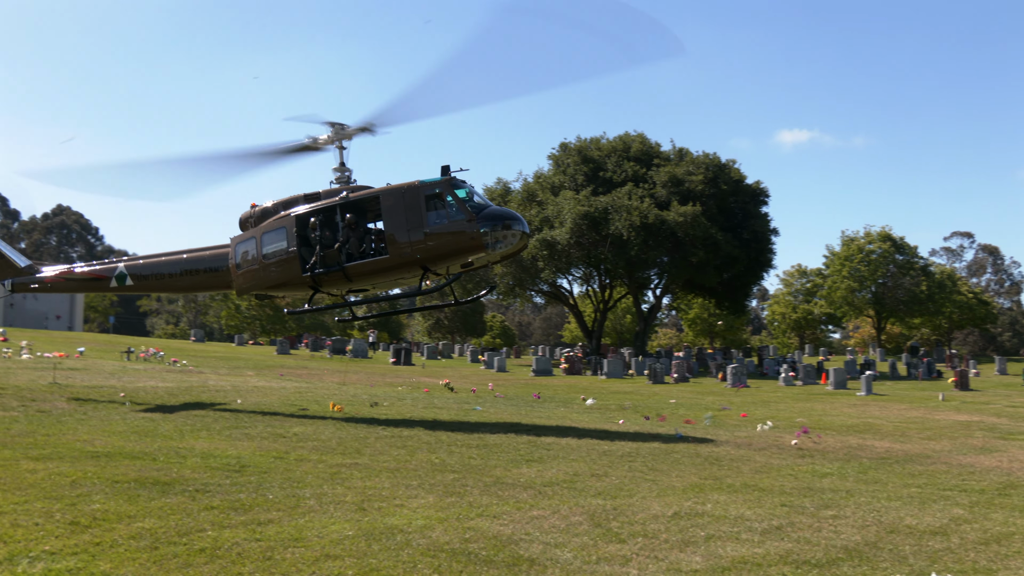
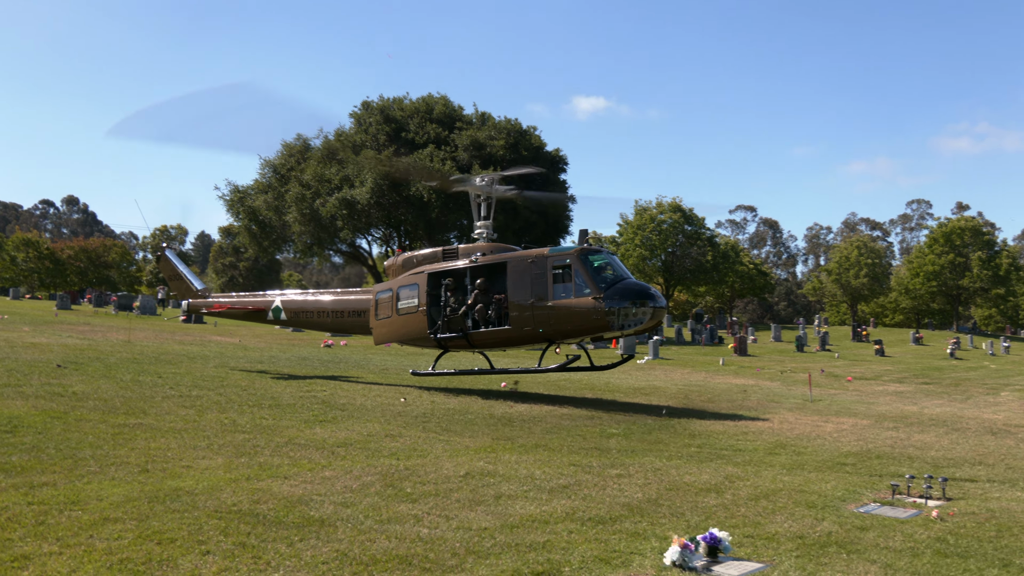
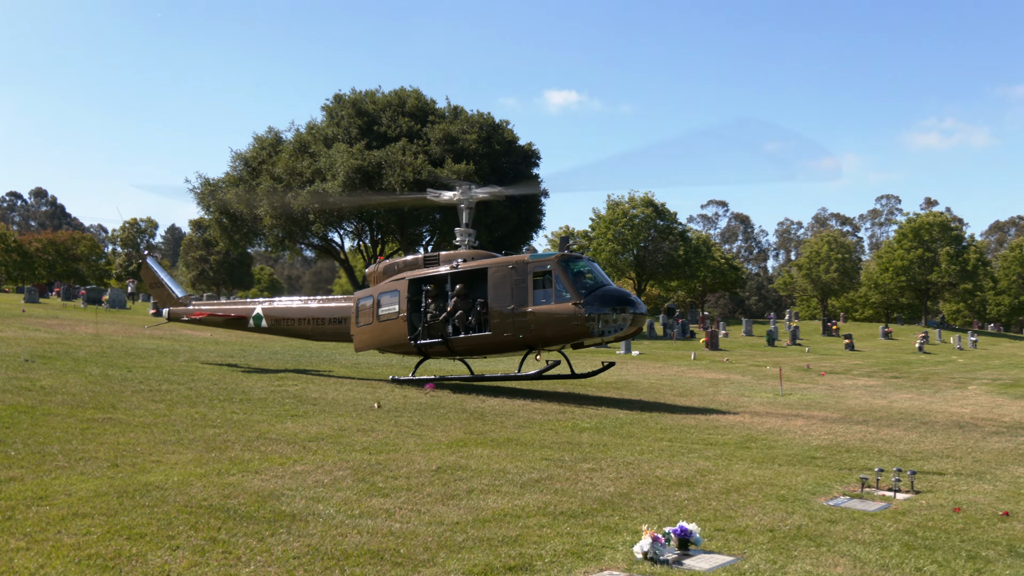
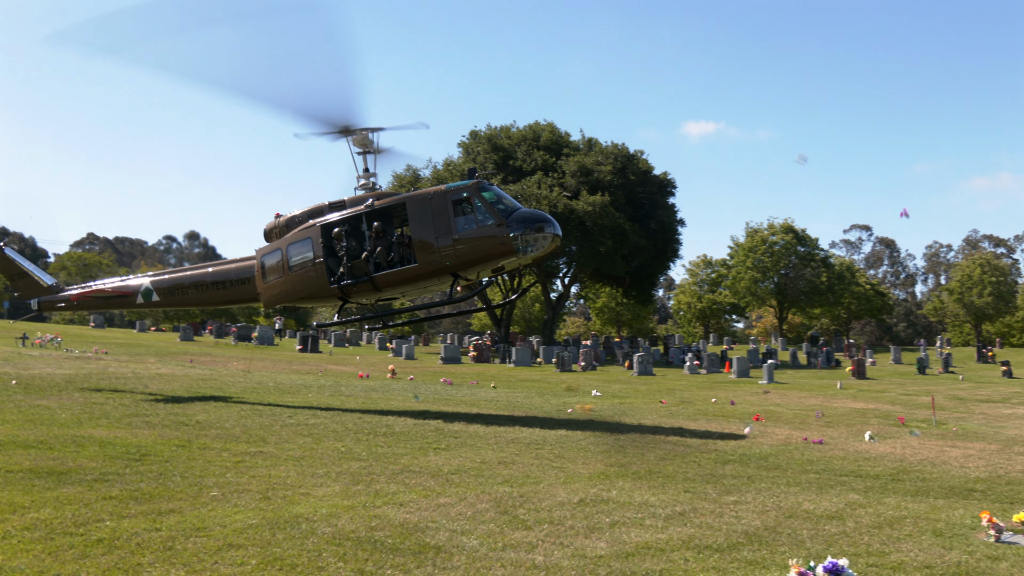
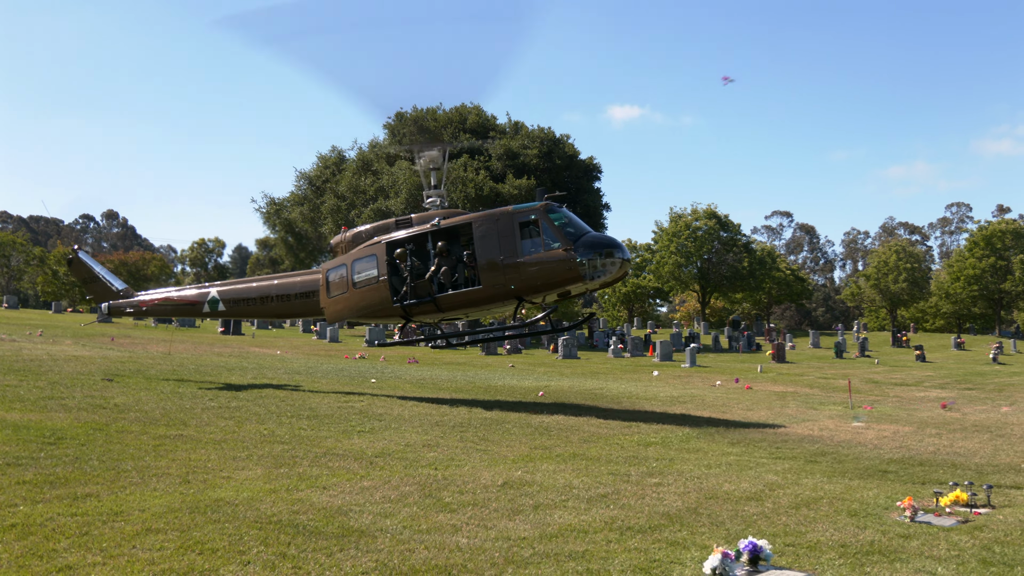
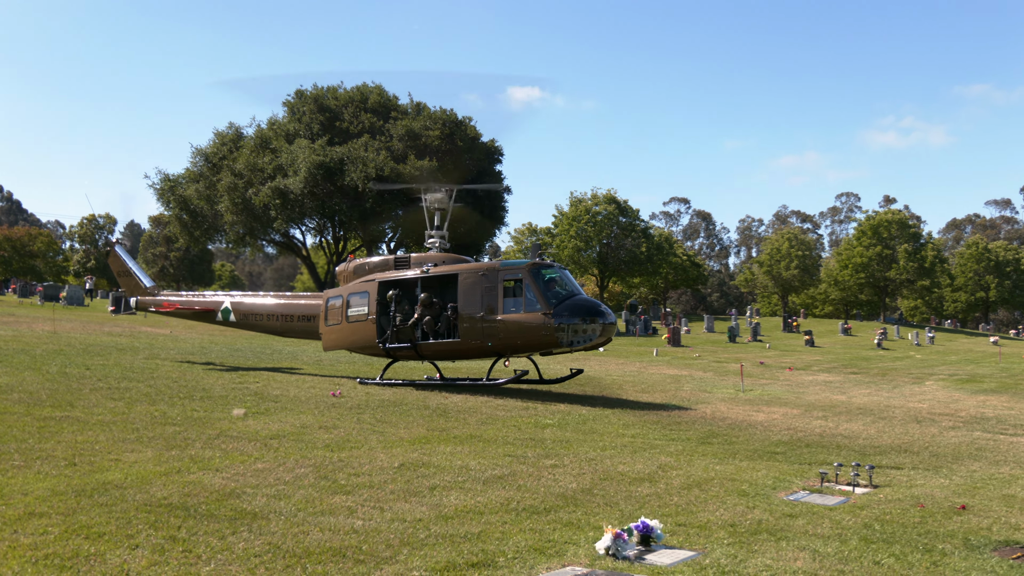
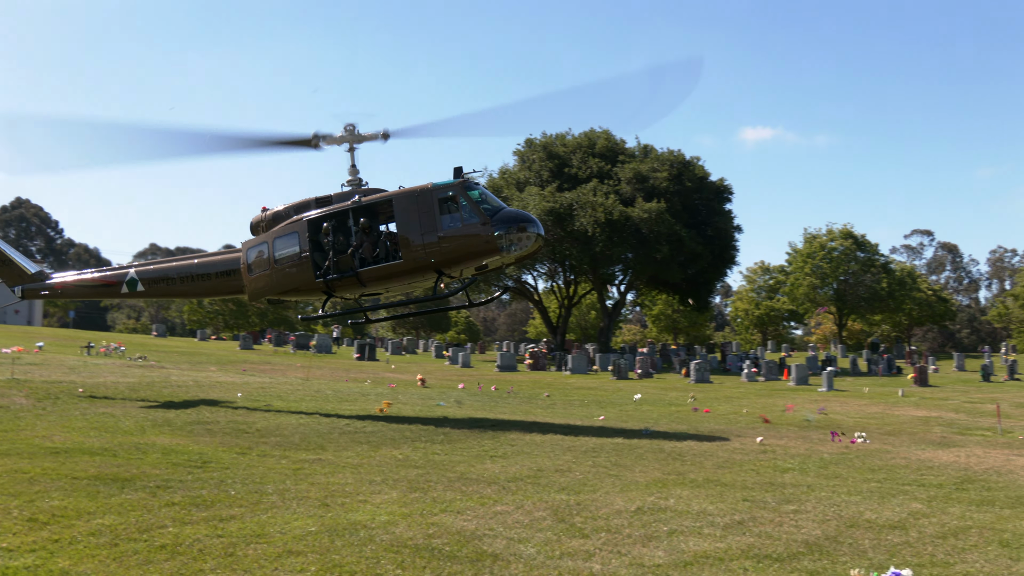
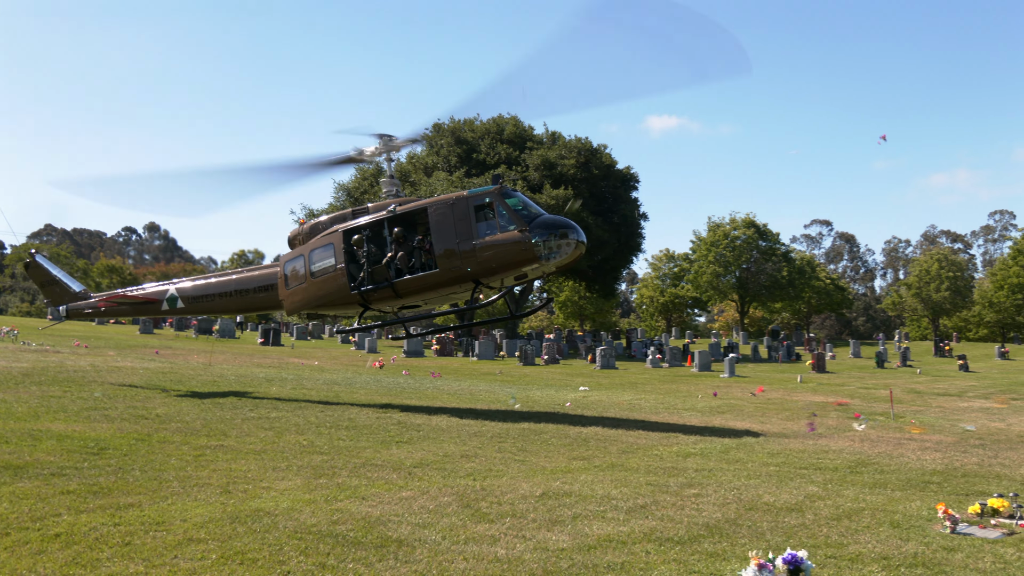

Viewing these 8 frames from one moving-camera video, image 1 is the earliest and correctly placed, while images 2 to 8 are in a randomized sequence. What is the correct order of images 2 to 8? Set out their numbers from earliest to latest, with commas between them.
7, 4, 8, 5, 2, 3, 6
